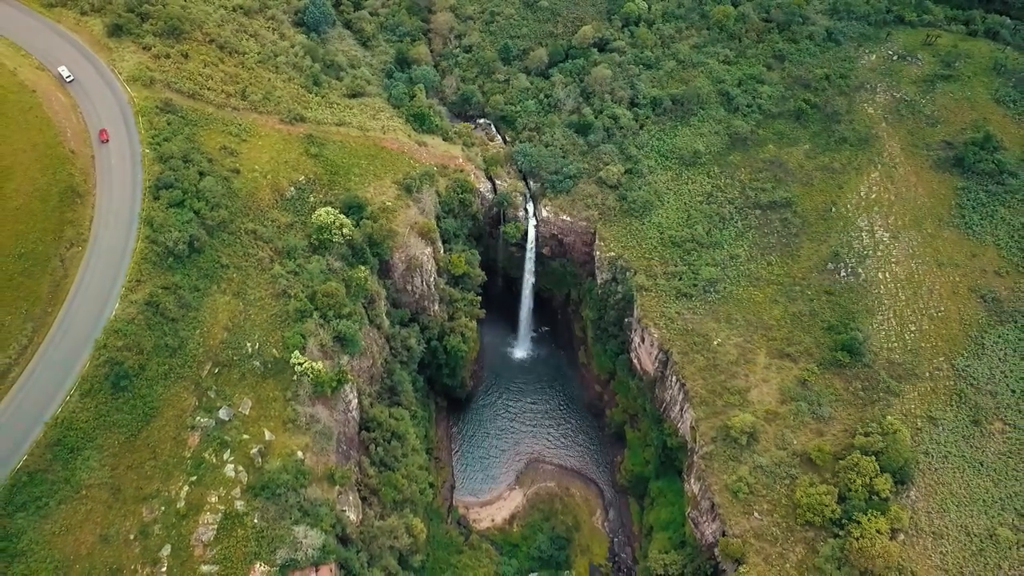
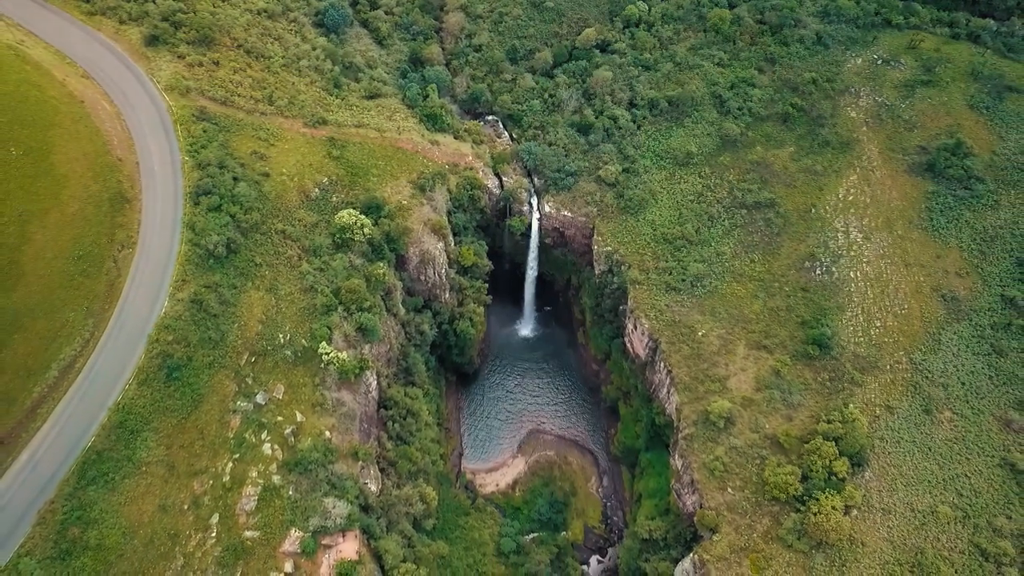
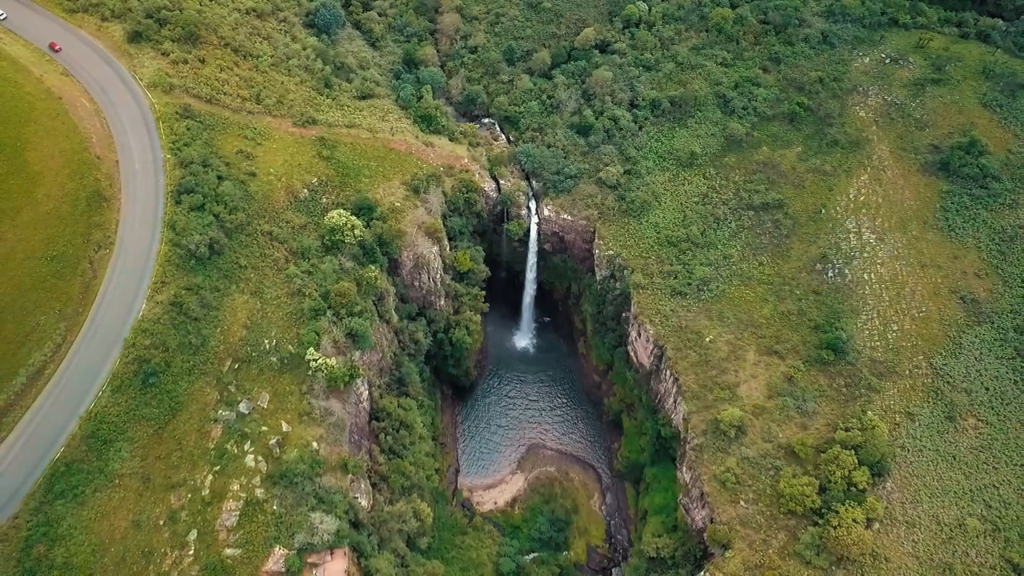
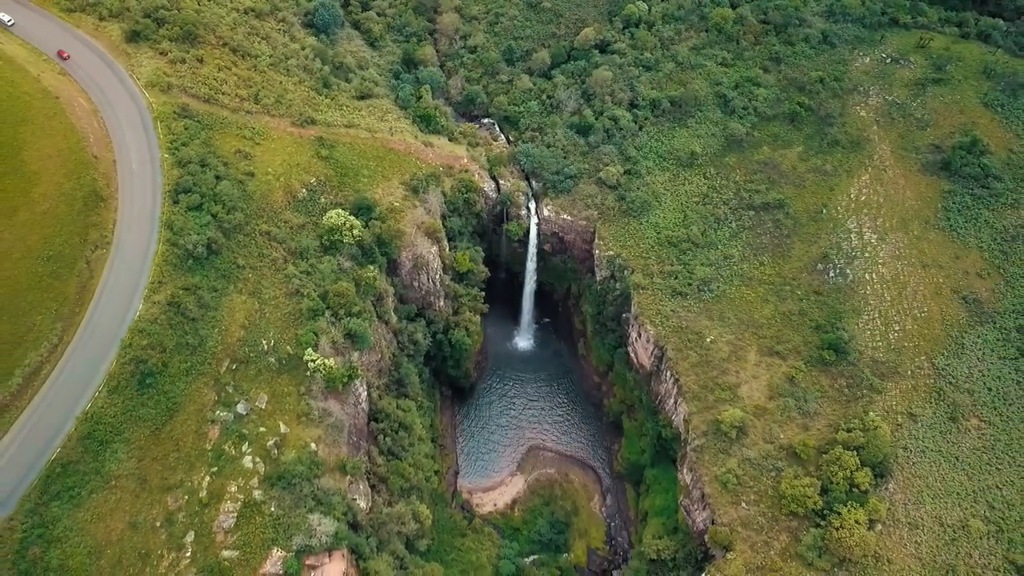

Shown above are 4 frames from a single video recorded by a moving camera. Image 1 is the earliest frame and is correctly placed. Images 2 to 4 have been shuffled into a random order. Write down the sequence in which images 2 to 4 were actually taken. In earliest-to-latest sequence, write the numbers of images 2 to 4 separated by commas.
4, 3, 2
